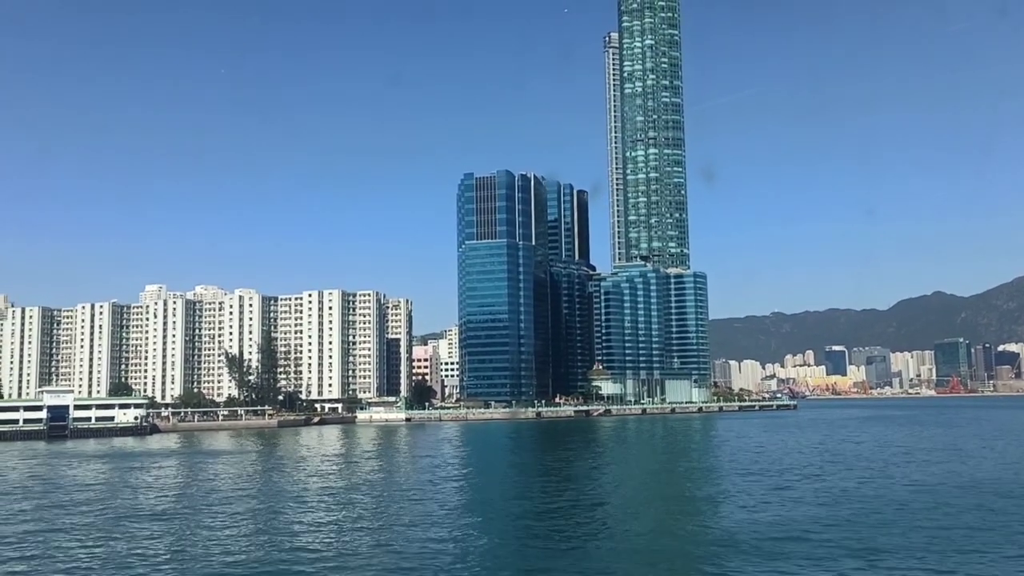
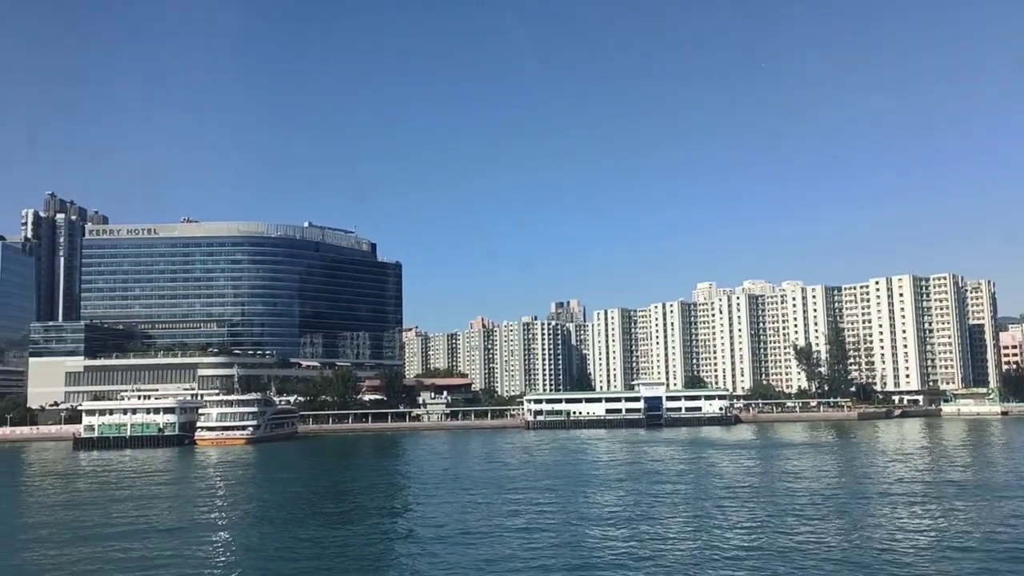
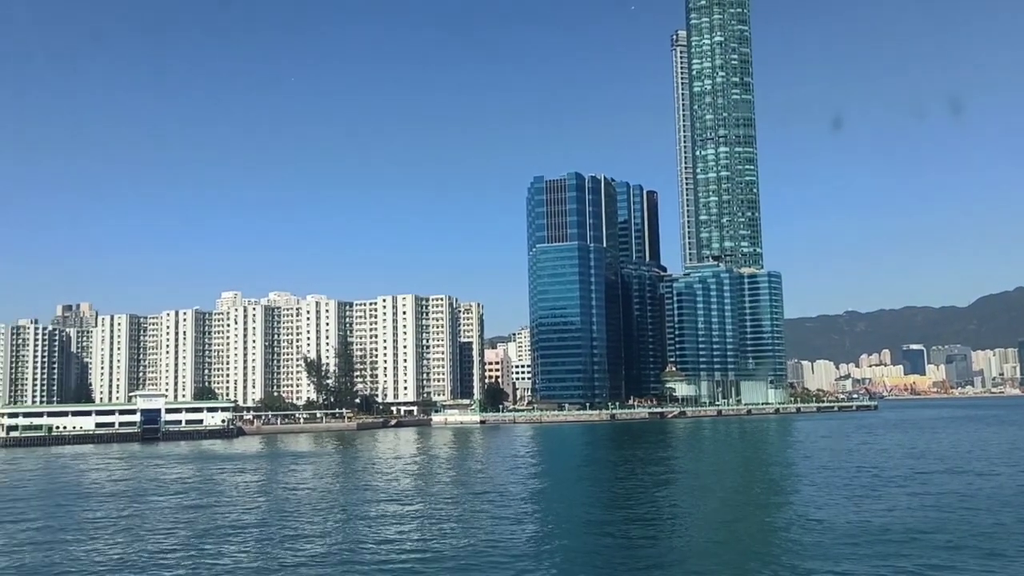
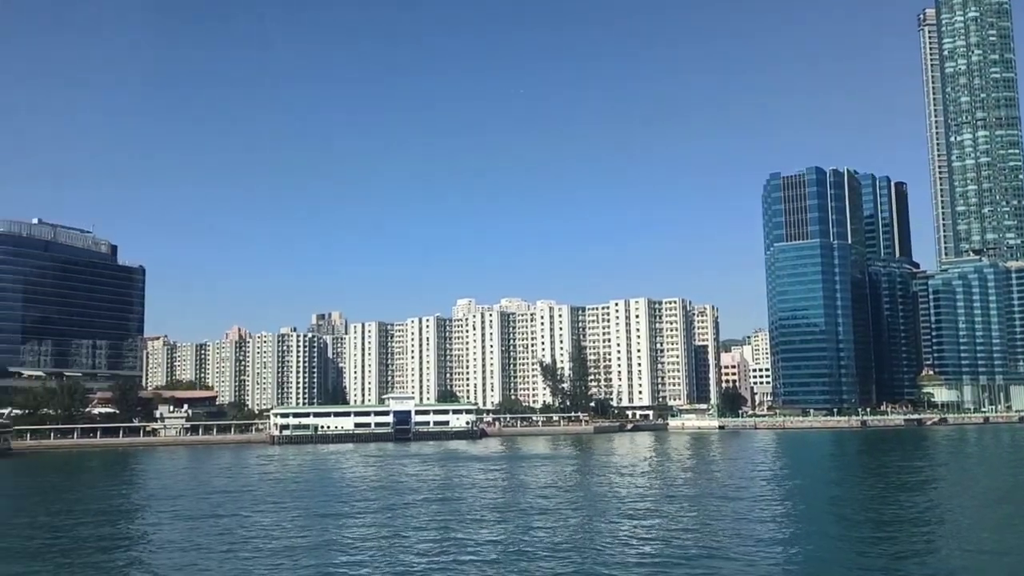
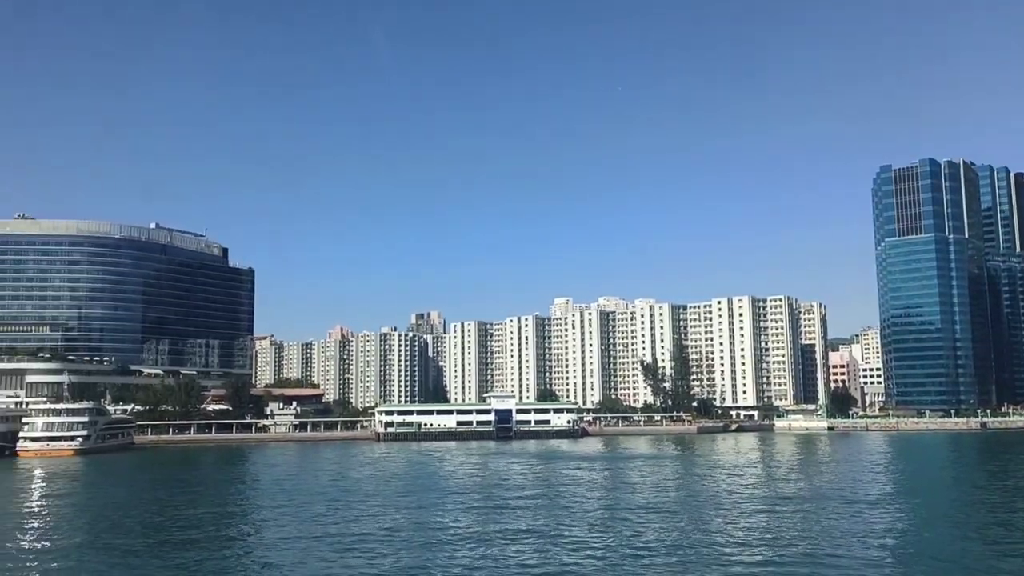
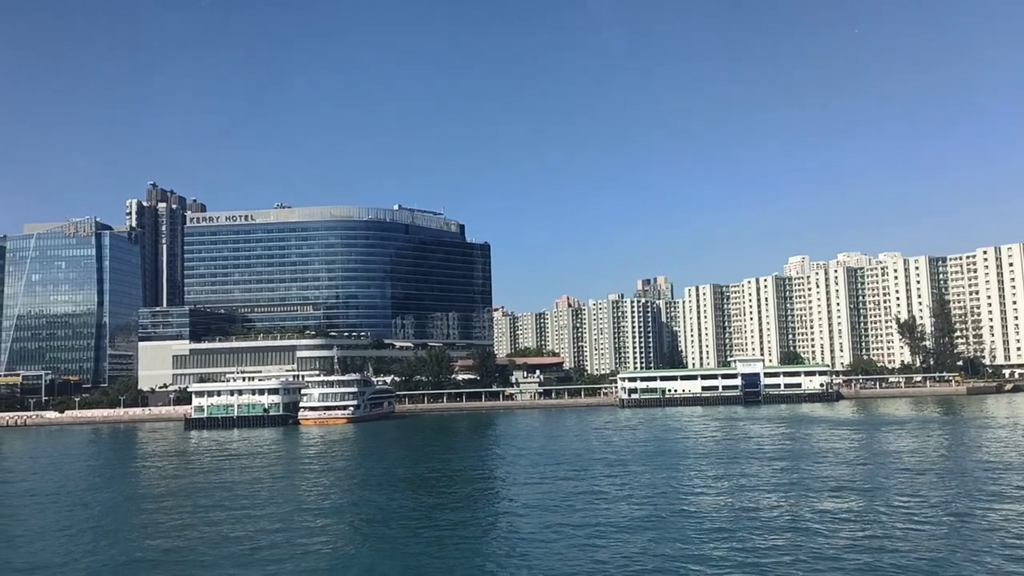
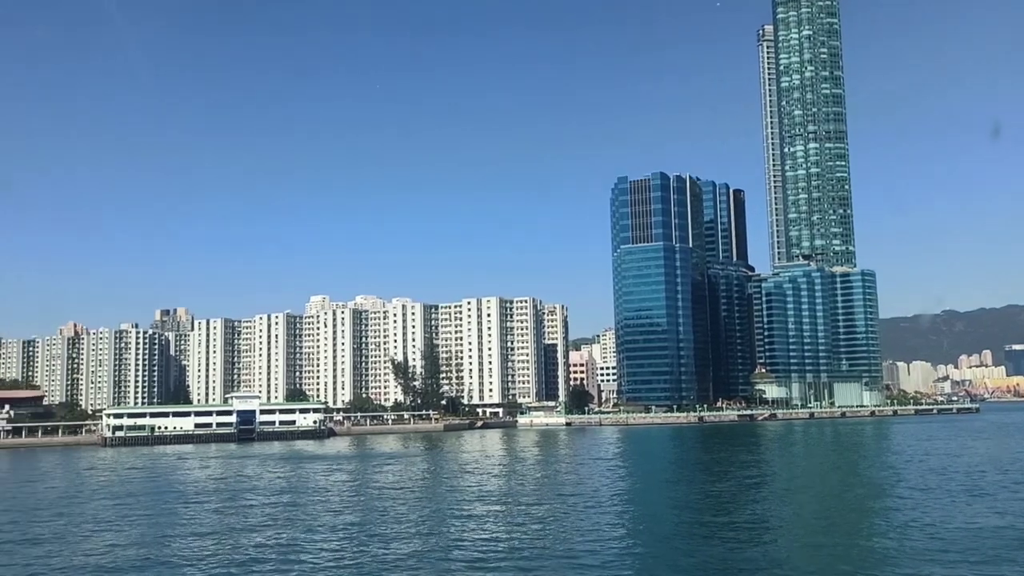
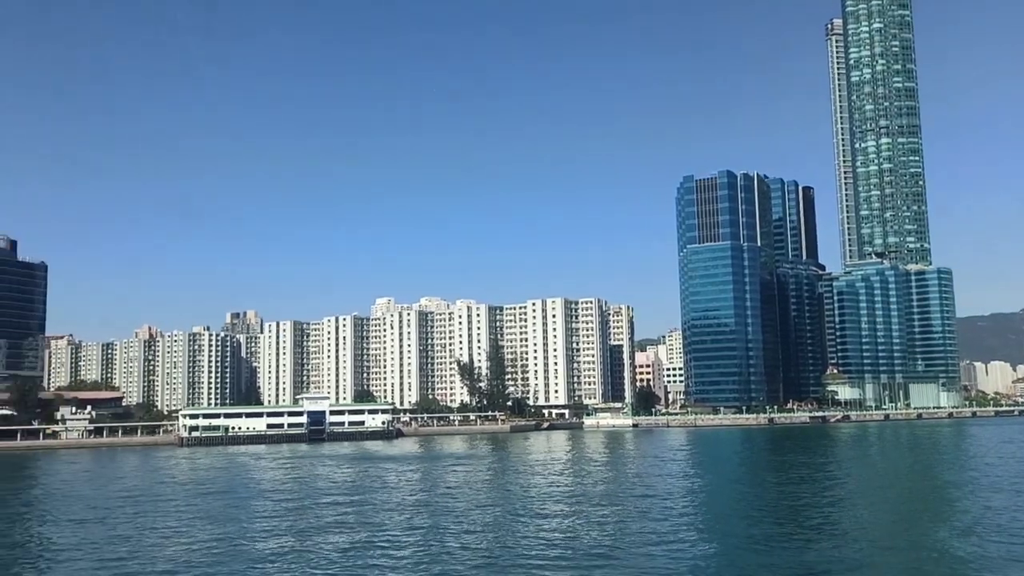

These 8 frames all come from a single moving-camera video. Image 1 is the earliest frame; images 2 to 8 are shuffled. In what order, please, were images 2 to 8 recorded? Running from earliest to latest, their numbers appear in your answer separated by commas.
3, 7, 8, 4, 5, 2, 6
